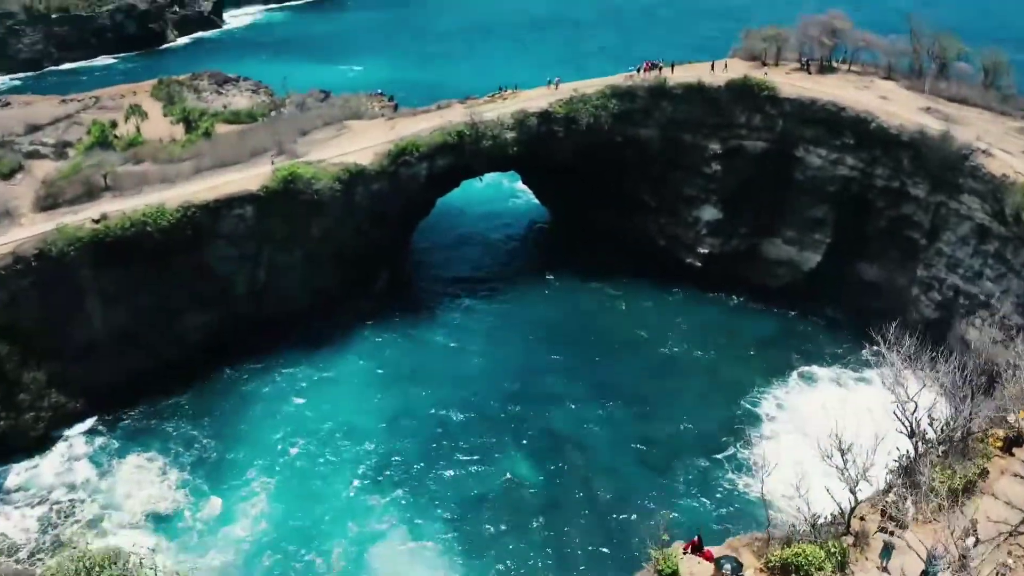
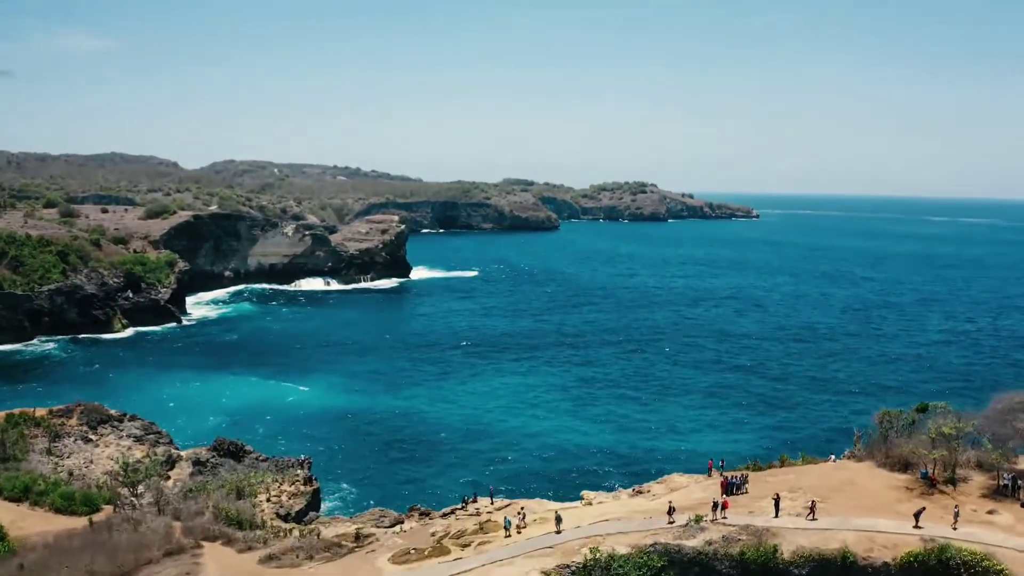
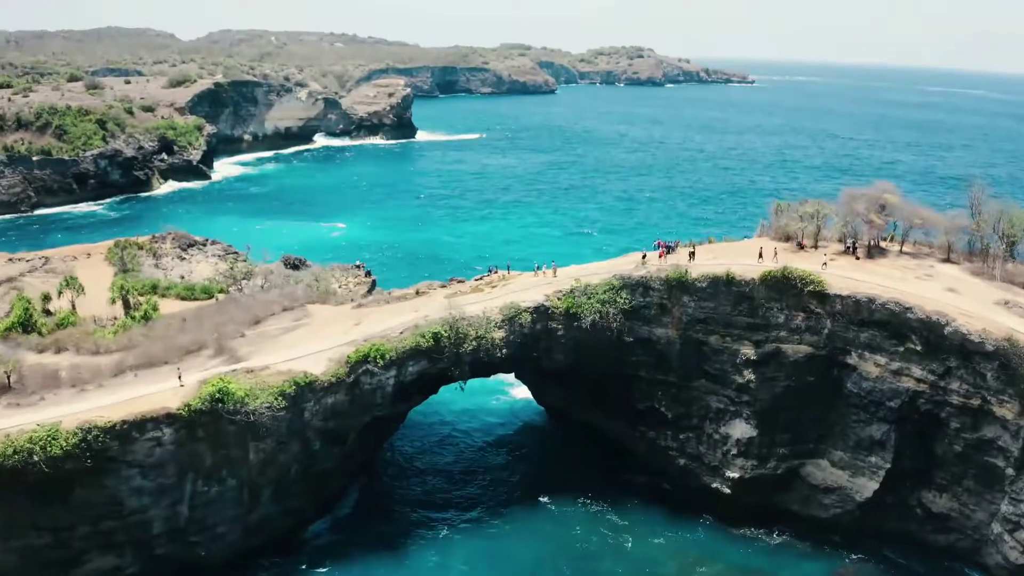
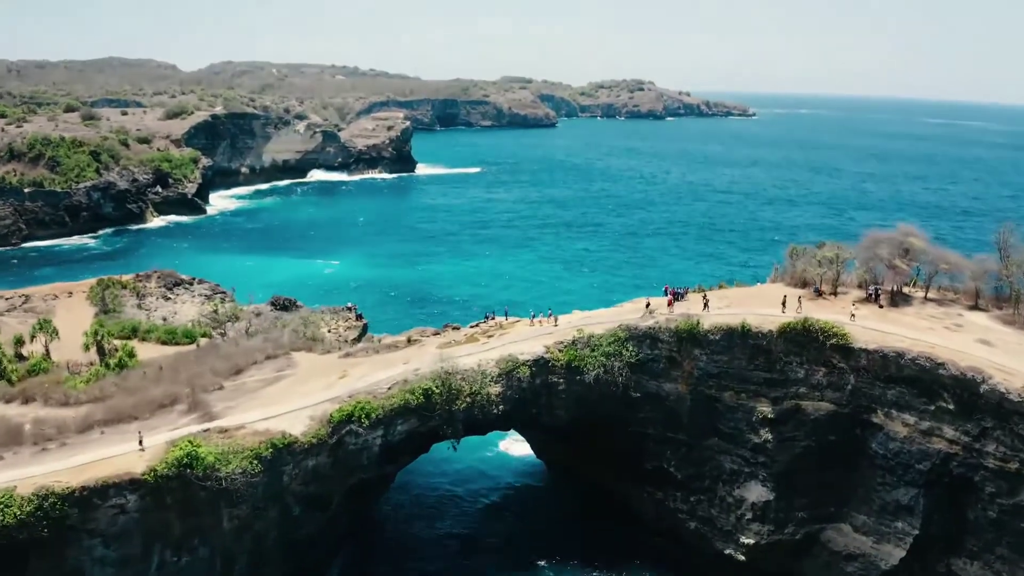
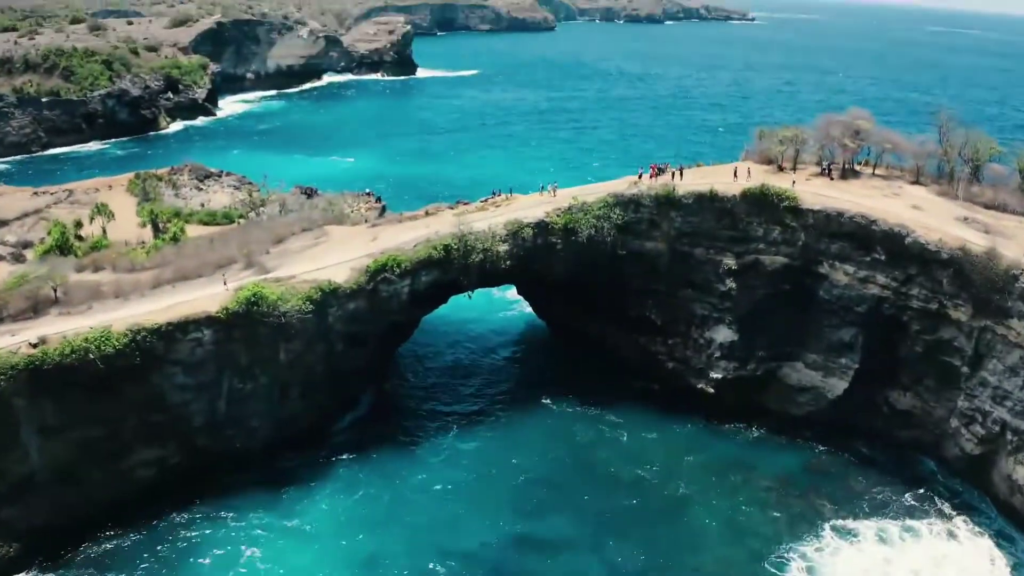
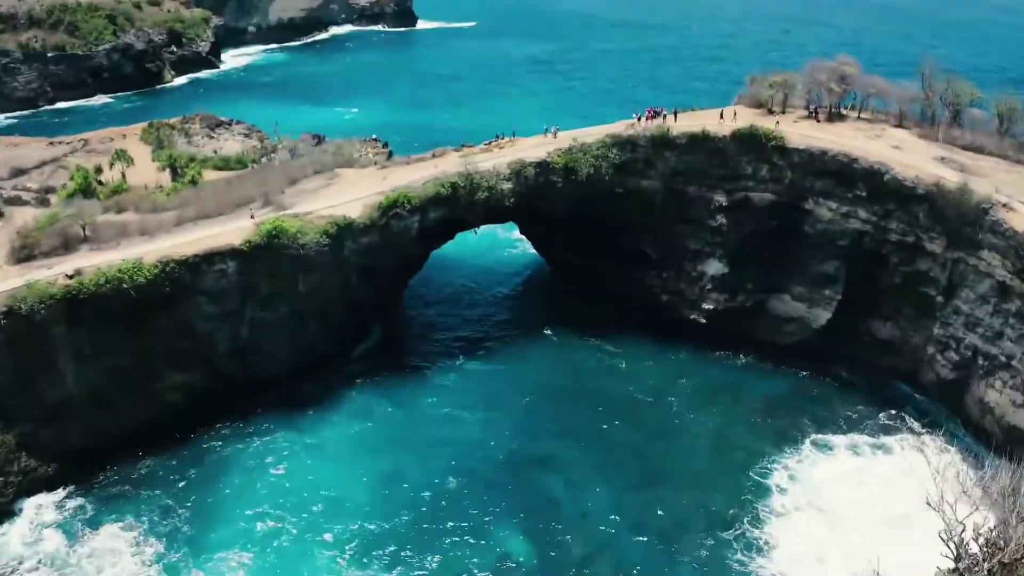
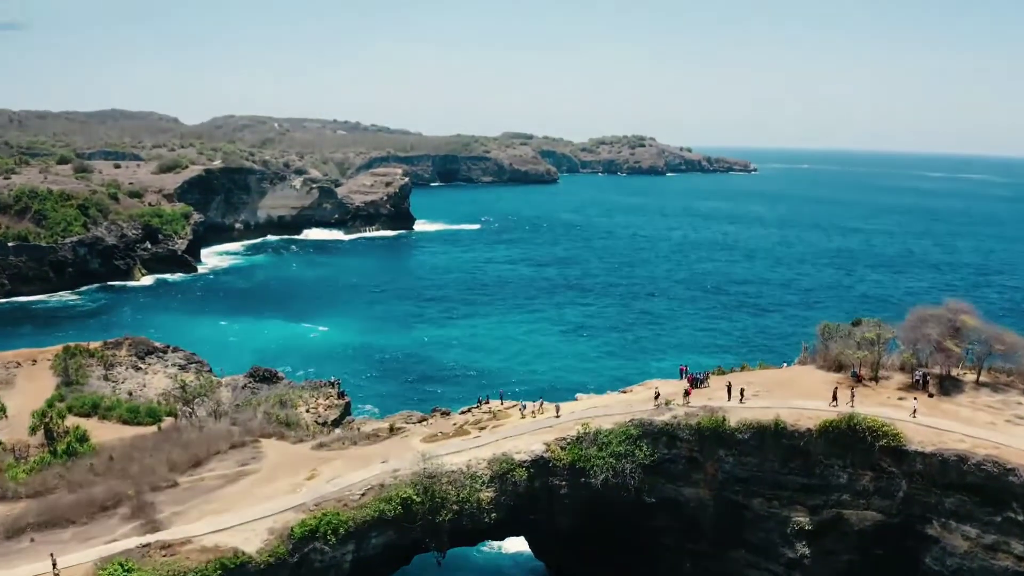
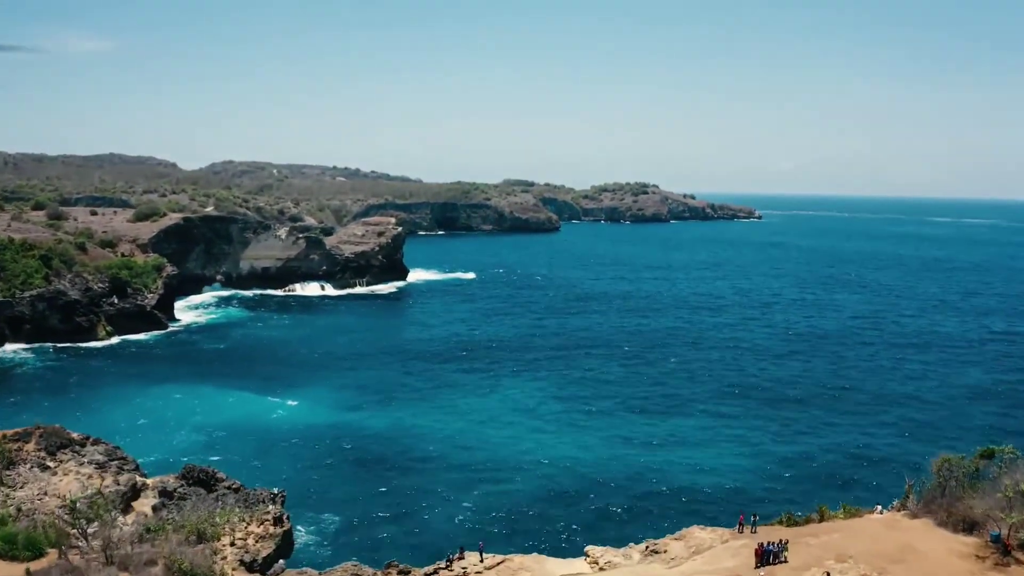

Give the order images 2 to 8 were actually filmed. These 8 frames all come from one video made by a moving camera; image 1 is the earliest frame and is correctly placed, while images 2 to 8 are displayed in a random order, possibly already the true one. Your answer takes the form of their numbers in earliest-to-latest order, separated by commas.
6, 5, 3, 4, 7, 2, 8
